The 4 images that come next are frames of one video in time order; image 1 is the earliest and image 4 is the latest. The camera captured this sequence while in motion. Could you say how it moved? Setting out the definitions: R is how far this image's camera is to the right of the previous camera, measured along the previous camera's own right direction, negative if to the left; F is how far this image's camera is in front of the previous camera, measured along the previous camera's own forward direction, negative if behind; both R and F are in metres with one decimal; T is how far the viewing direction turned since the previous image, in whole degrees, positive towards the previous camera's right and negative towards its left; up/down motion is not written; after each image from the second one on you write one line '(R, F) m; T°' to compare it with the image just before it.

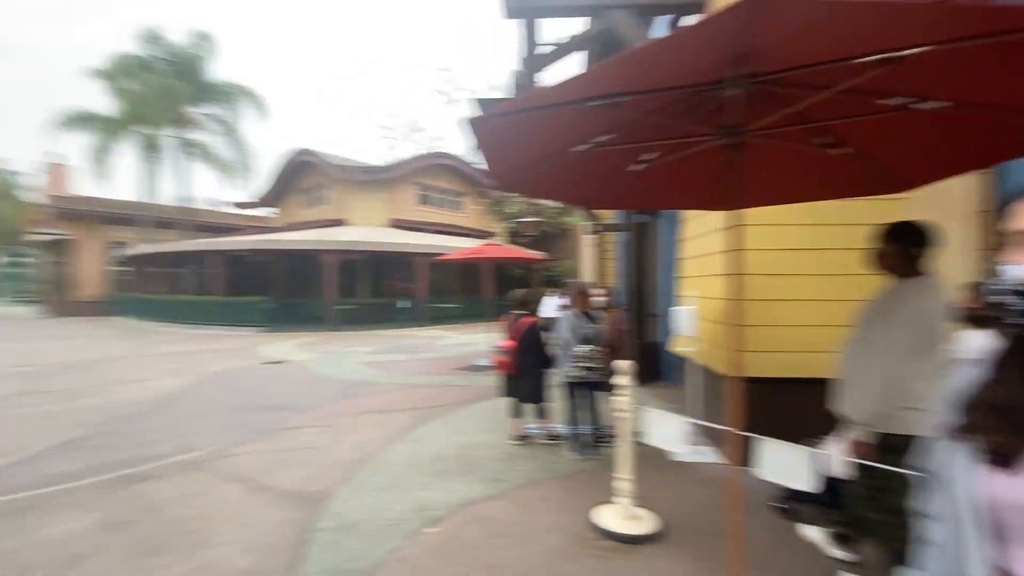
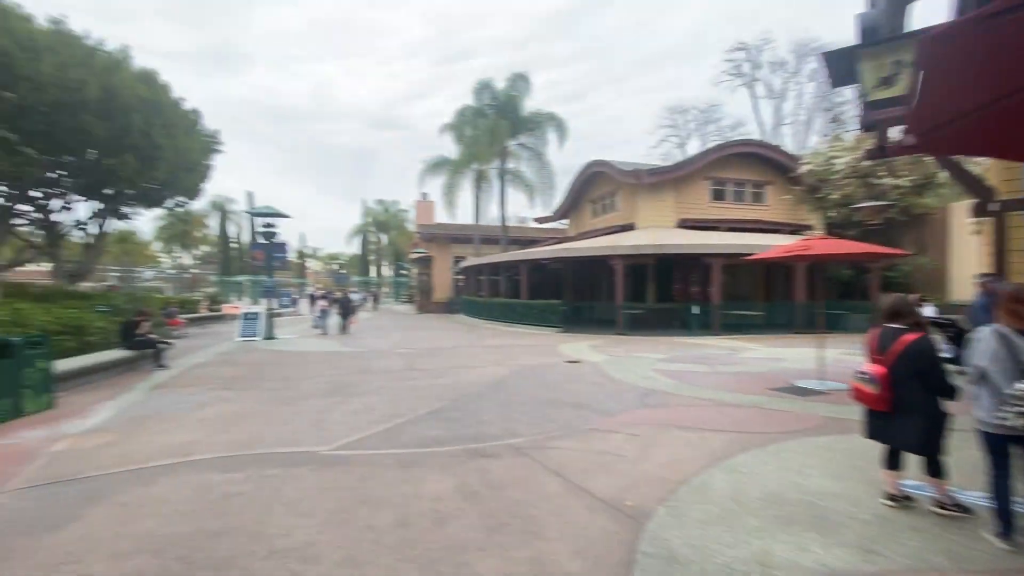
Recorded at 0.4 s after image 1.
(-0.4, +0.3) m; -33°
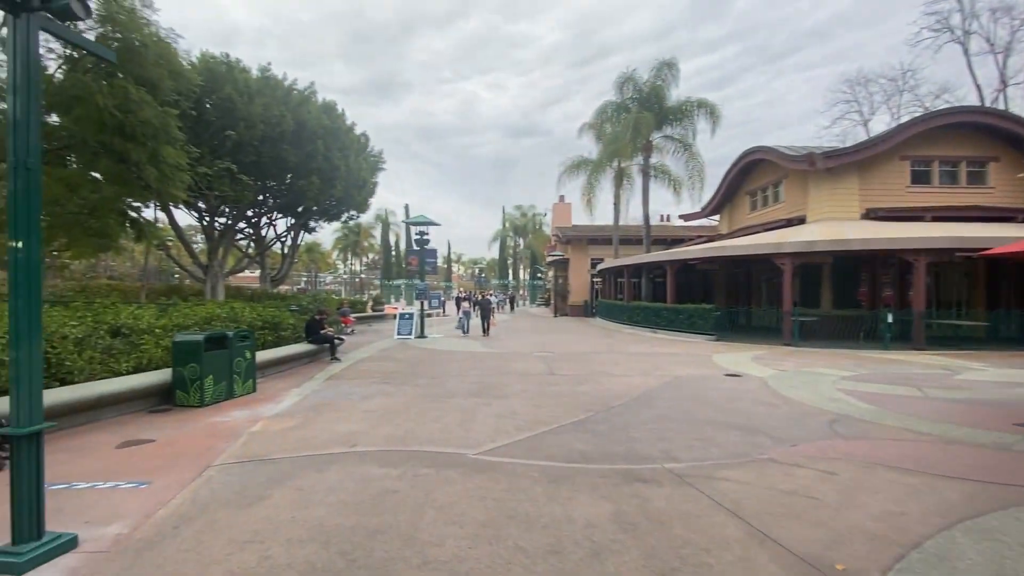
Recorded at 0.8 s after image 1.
(-0.2, +0.4) m; -17°
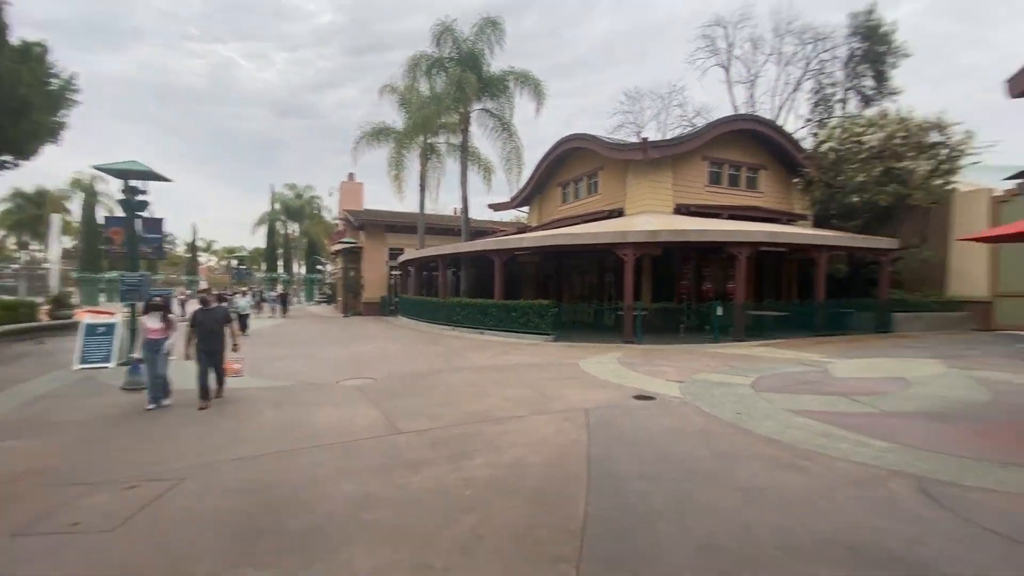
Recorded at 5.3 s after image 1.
(-0.4, +4.2) m; +26°
